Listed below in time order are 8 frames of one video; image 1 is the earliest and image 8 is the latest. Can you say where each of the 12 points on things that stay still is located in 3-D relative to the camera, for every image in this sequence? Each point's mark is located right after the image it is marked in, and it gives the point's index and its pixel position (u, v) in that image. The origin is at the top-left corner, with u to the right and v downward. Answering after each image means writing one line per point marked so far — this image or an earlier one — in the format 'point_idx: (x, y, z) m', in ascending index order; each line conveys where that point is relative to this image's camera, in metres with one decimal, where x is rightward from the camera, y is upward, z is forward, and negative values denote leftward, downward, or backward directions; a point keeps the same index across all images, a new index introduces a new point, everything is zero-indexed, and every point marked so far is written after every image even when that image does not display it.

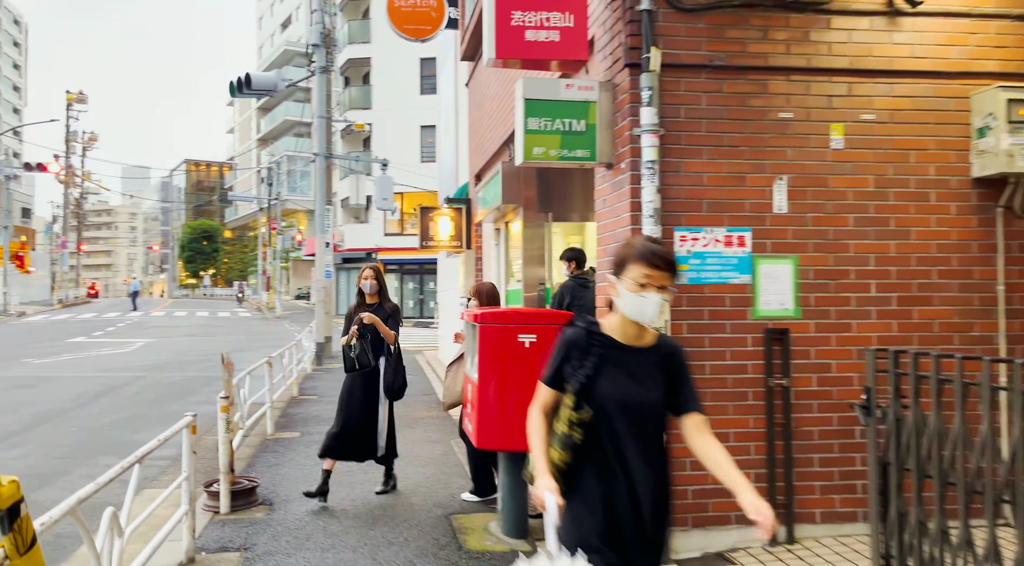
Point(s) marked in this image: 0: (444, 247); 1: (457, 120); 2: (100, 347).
0: (-0.9, +0.5, +10.4) m
1: (-0.9, +2.8, +13.2) m
2: (-10.5, -1.6, +19.8) m
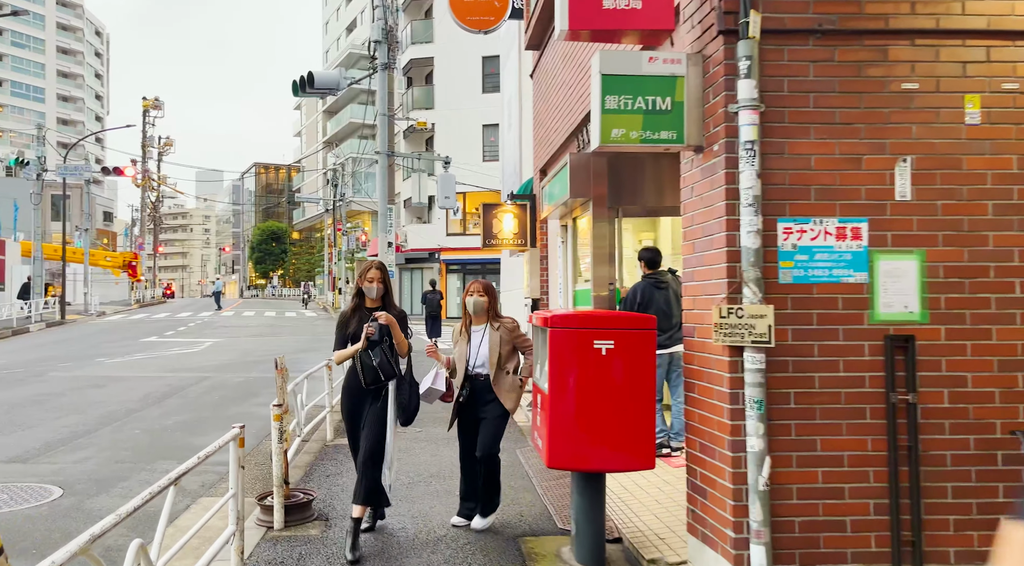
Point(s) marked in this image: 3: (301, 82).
0: (-0.1, +0.5, +10.0) m
1: (+0.1, +2.8, +12.8) m
2: (-8.8, -1.6, +20.1) m
3: (-4.3, +4.1, +15.9) m
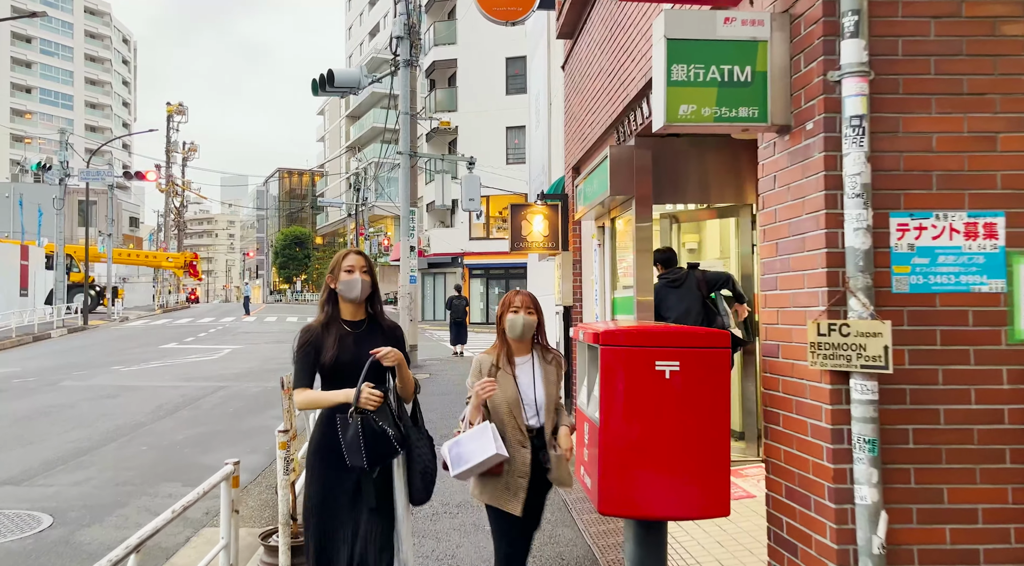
0: (+0.3, +0.4, +9.3) m
1: (+0.6, +2.7, +12.1) m
2: (-8.1, -1.8, +19.6) m
3: (-3.8, +4.0, +15.4) m
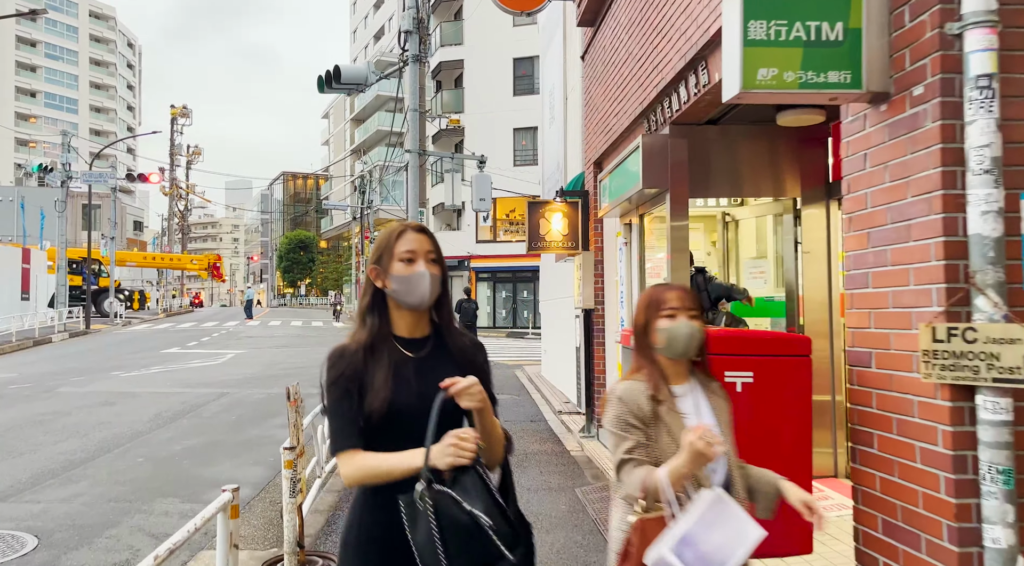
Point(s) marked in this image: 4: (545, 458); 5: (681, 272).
0: (+0.5, +0.4, +8.8) m
1: (+0.8, +2.6, +11.6) m
2: (-7.9, -1.9, +19.2) m
3: (-3.5, +4.0, +14.9) m
4: (+0.3, -1.8, +7.8) m
5: (+1.3, +0.1, +6.0) m
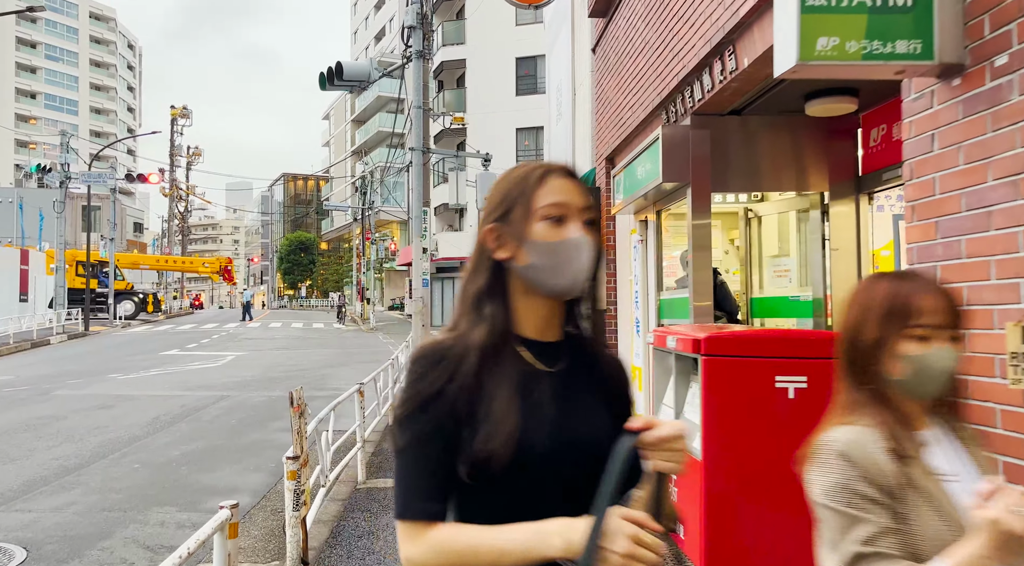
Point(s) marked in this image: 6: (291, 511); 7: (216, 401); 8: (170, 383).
0: (+0.6, +0.4, +8.5) m
1: (+0.9, +2.6, +11.3) m
2: (-7.8, -1.9, +18.9) m
3: (-3.4, +4.0, +14.7) m
4: (+0.4, -1.8, +7.5) m
5: (+1.4, +0.1, +5.7) m
6: (-1.1, -1.1, +3.8) m
7: (-4.7, -1.9, +12.3) m
8: (-6.2, -1.8, +14.1) m
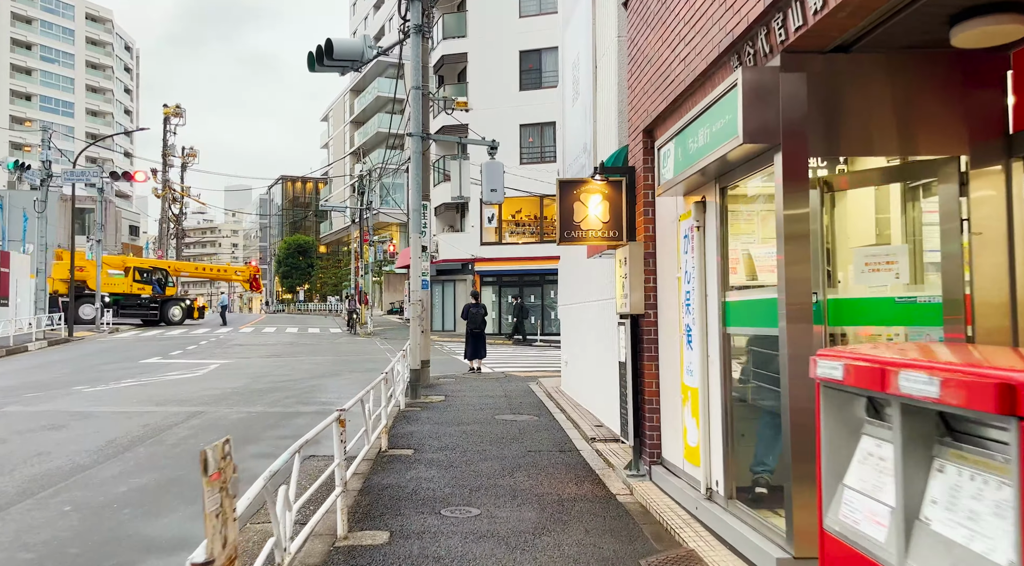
0: (+0.8, +0.4, +7.1) m
1: (+1.1, +2.6, +9.9) m
2: (-7.6, -1.9, +17.4) m
3: (-3.3, +3.9, +13.2) m
4: (+0.6, -1.8, +6.1) m
5: (+1.6, +0.1, +4.3) m
6: (-0.9, -1.1, +2.4) m
7: (-4.6, -1.9, +10.8) m
8: (-6.0, -1.9, +12.6) m
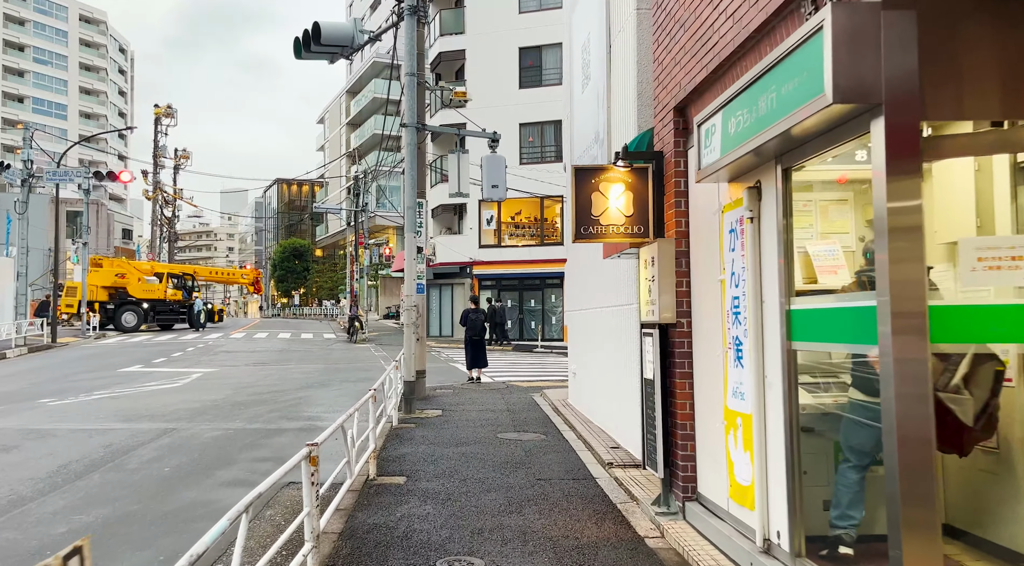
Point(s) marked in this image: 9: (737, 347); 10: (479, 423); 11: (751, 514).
0: (+0.8, +0.4, +6.0) m
1: (+1.1, +2.6, +8.9) m
2: (-7.6, -2.0, +16.3) m
3: (-3.3, +3.9, +12.2) m
4: (+0.6, -1.8, +5.0) m
5: (+1.6, +0.1, +3.2) m
6: (-0.9, -1.1, +1.3) m
7: (-4.5, -1.9, +9.8) m
8: (-6.0, -1.9, +11.6) m
9: (+1.4, -0.4, +4.9) m
10: (-0.4, -1.9, +10.3) m
11: (+1.5, -1.4, +4.8) m
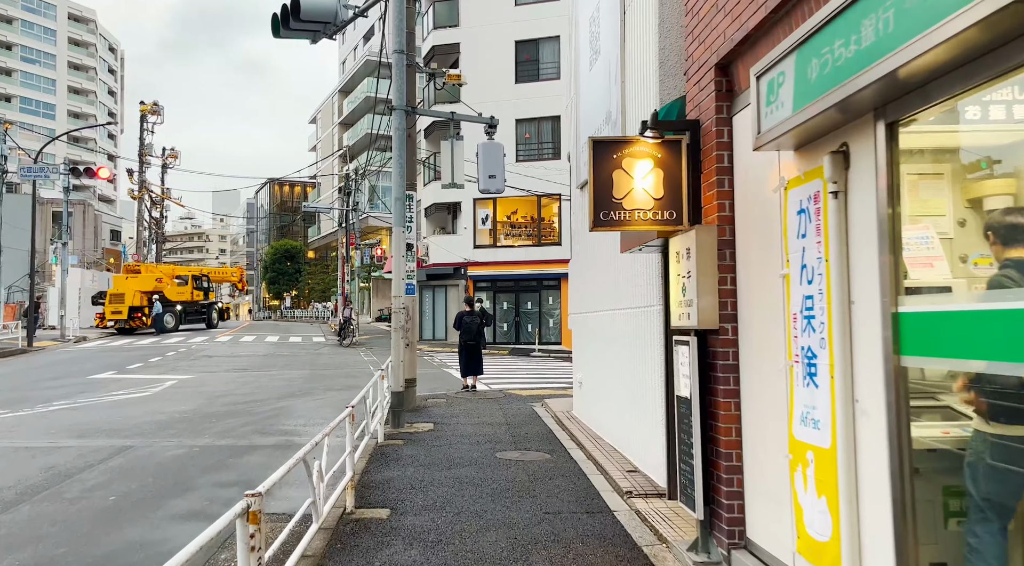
0: (+0.8, +0.4, +5.0) m
1: (+1.1, +2.6, +7.8) m
2: (-7.6, -2.0, +15.2) m
3: (-3.3, +3.9, +11.1) m
4: (+0.7, -1.8, +3.9) m
5: (+1.7, +0.1, +2.1) m
6: (-0.8, -1.1, +0.2) m
7: (-4.5, -1.9, +8.7) m
8: (-6.0, -1.9, +10.4) m
9: (+1.5, -0.4, +3.8) m
10: (-0.4, -1.9, +9.2) m
11: (+1.5, -1.4, +3.7) m
